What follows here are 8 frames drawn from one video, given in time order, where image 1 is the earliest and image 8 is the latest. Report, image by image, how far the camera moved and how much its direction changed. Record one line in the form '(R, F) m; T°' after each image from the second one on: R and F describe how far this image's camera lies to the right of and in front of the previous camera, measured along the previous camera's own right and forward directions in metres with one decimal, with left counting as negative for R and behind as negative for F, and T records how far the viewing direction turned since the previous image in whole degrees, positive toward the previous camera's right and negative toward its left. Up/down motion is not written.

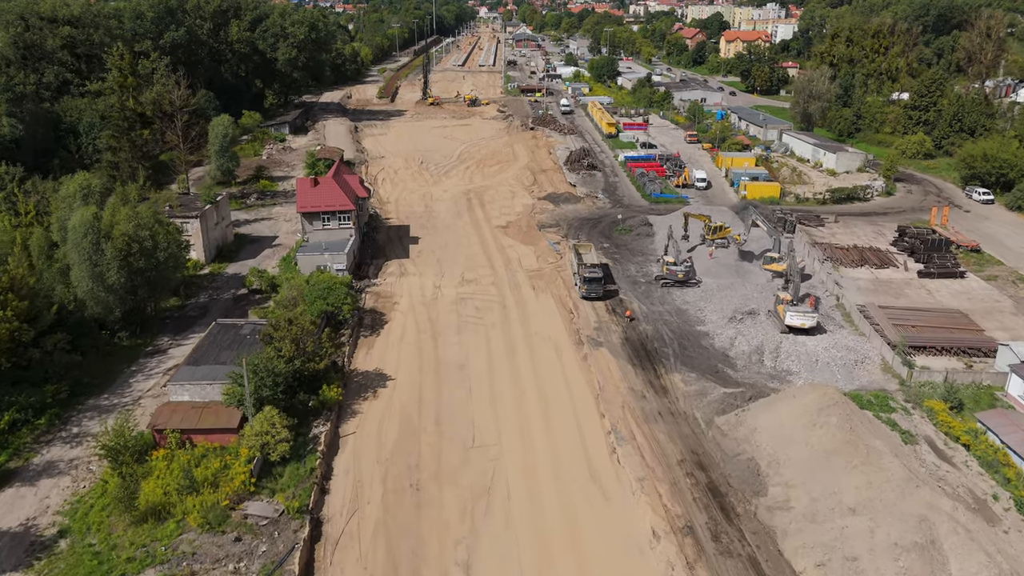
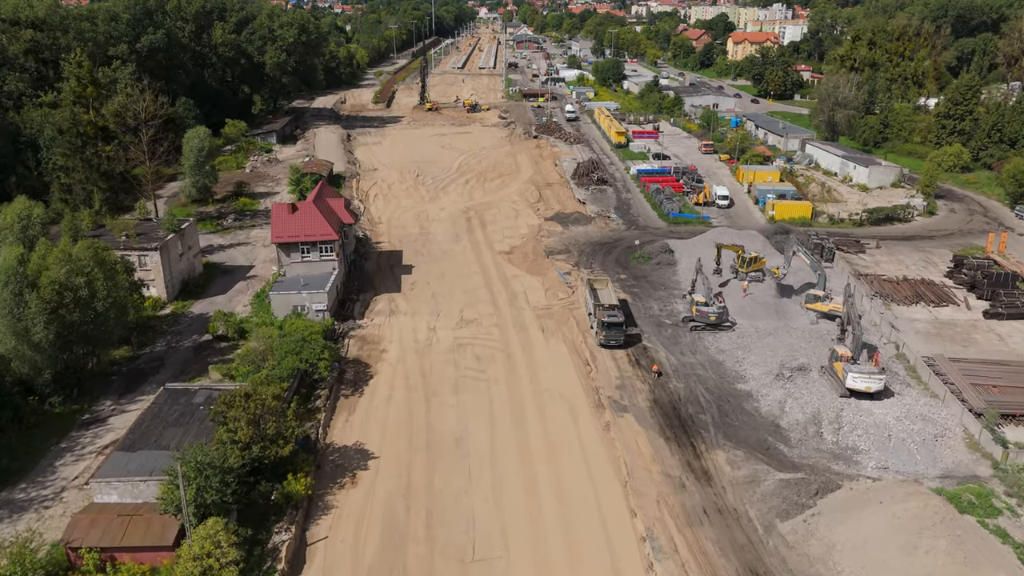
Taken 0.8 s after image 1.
(-0.3, +3.7) m; 0°
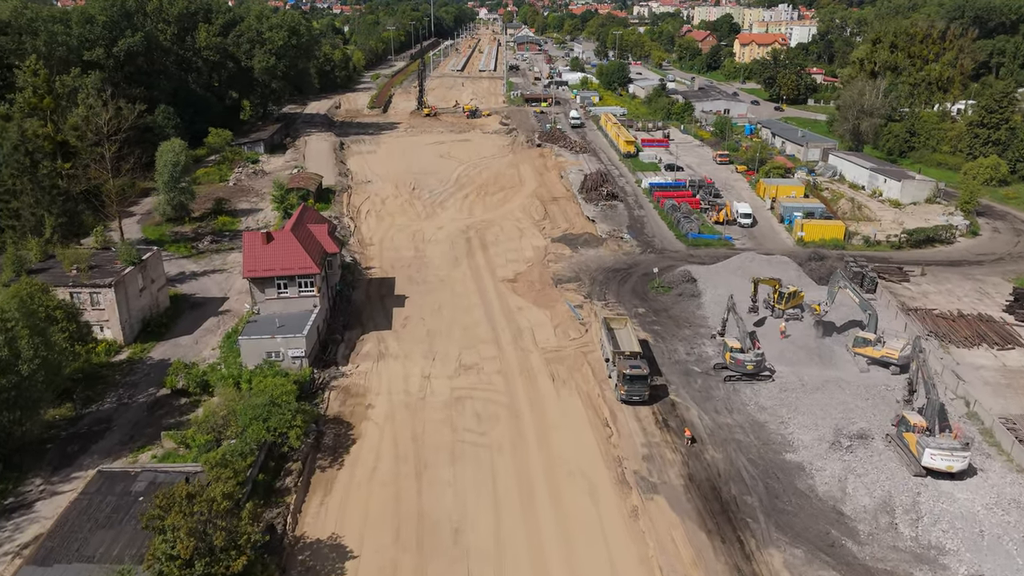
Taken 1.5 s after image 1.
(-0.2, +3.2) m; 0°
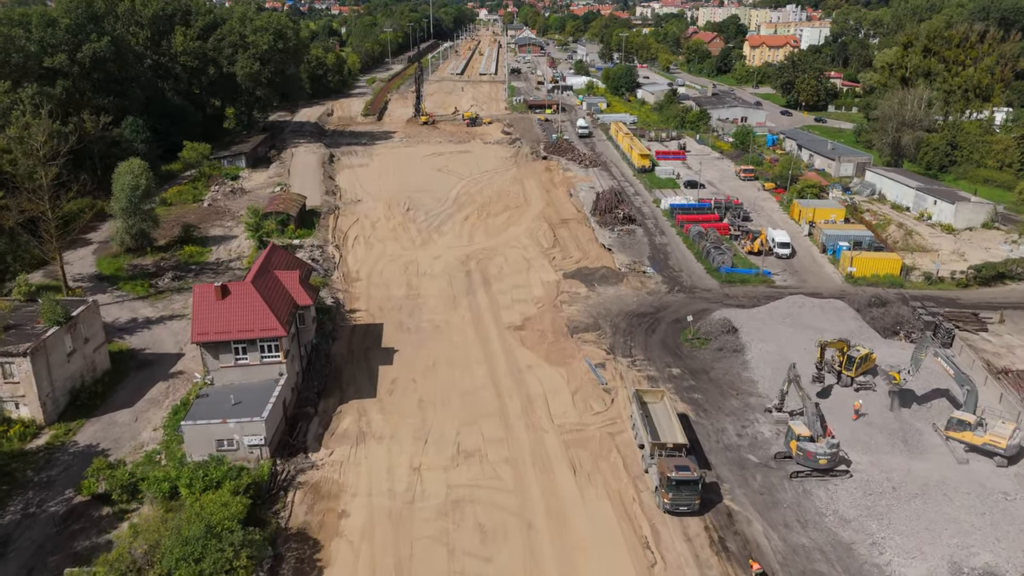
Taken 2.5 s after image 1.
(-0.4, +4.2) m; 0°
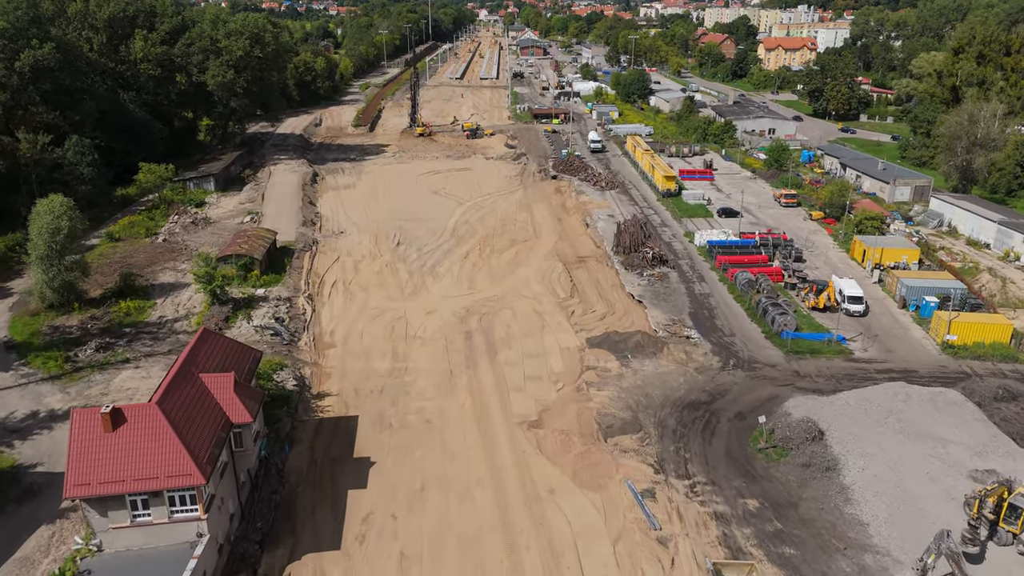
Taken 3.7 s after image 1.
(-0.5, +5.7) m; 0°
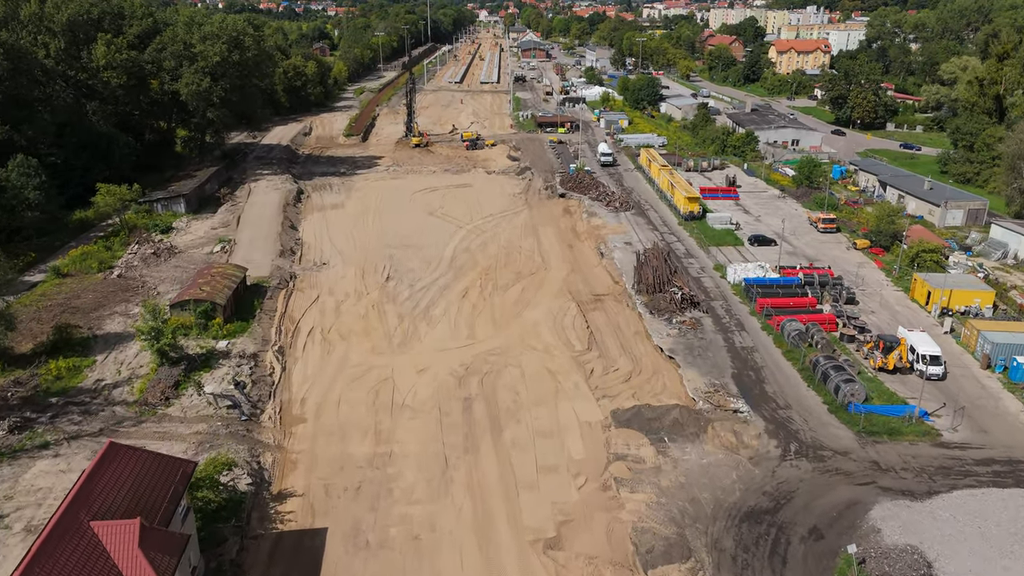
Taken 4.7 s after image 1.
(-0.3, +4.2) m; 0°
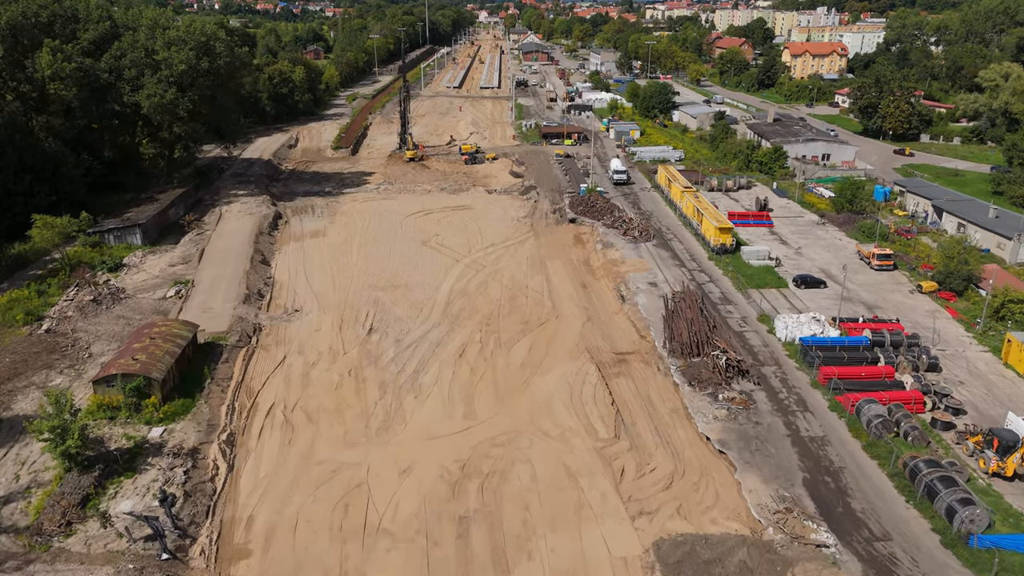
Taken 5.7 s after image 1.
(-0.3, +4.7) m; 0°
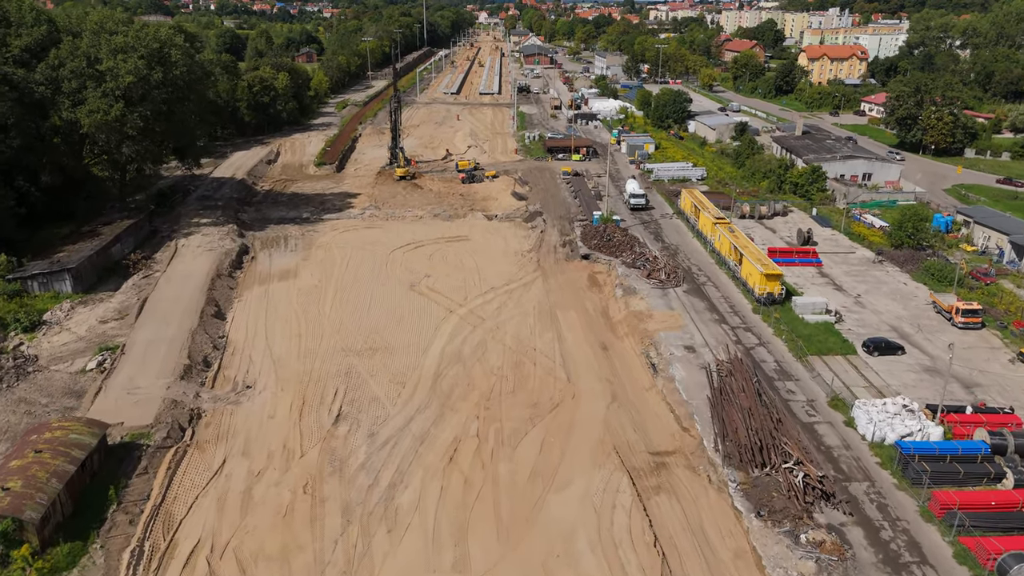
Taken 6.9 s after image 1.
(-0.2, +5.3) m; 0°
